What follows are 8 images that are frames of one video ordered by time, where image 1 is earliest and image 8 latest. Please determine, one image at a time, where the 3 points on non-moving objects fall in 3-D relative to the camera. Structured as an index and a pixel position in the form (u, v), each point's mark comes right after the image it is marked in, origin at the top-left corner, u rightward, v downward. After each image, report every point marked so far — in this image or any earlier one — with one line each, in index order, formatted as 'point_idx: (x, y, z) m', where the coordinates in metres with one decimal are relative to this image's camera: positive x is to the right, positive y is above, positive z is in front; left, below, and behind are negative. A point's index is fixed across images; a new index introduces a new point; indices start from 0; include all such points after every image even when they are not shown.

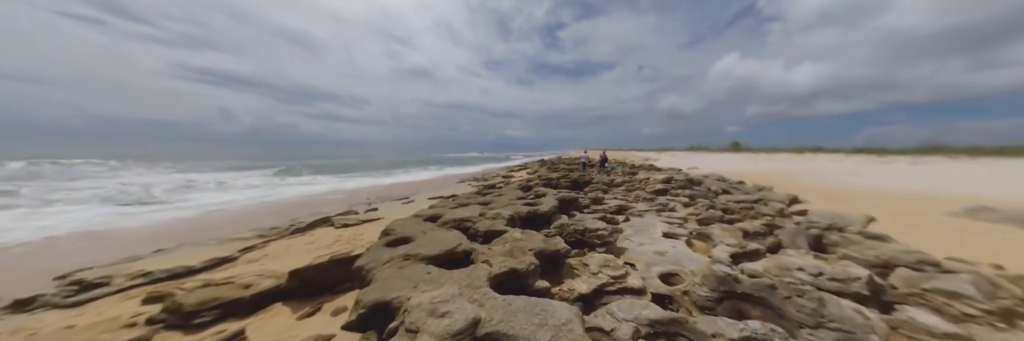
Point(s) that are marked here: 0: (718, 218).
0: (+4.6, -1.0, +5.3) m
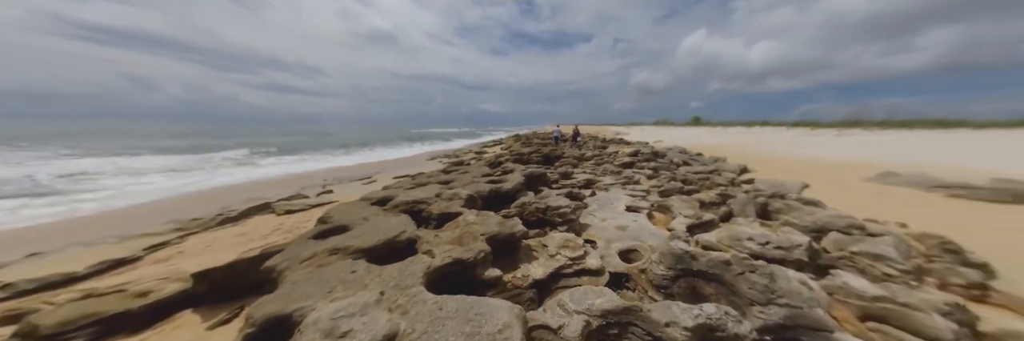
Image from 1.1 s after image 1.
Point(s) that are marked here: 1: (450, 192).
0: (+3.8, -0.4, +5.5) m
1: (-1.1, -0.4, +4.1) m
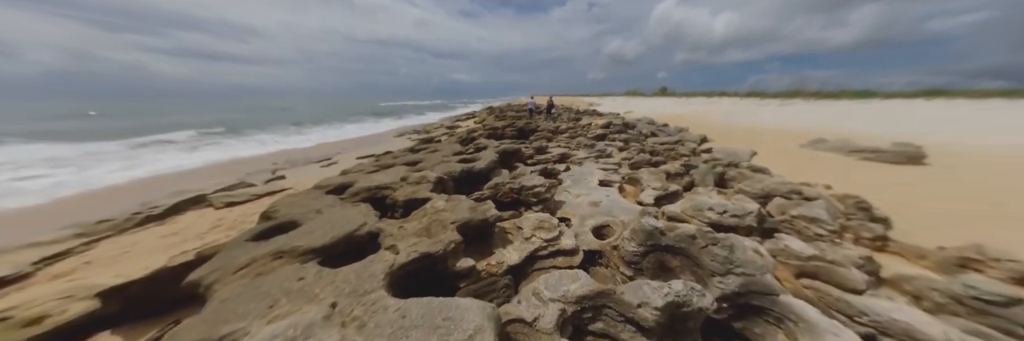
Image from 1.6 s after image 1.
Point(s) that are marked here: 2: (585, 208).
0: (+3.2, +0.2, +5.6) m
1: (-1.6, -0.1, +3.8) m
2: (+1.1, -0.6, +3.5) m
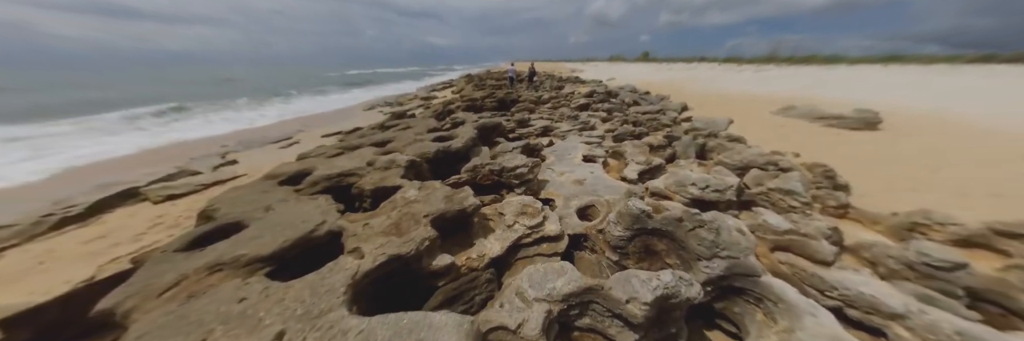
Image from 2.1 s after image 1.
0: (+2.8, +0.9, +5.5) m
1: (-1.9, +0.2, +3.4) m
2: (+0.8, -0.3, +3.4) m
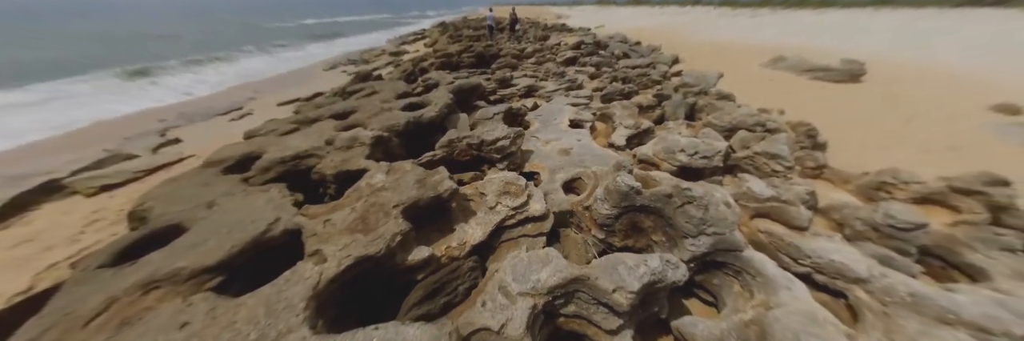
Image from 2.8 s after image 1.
0: (+2.4, +1.7, +5.2) m
1: (-2.1, +0.5, +3.0) m
2: (+0.6, +0.1, +3.2) m
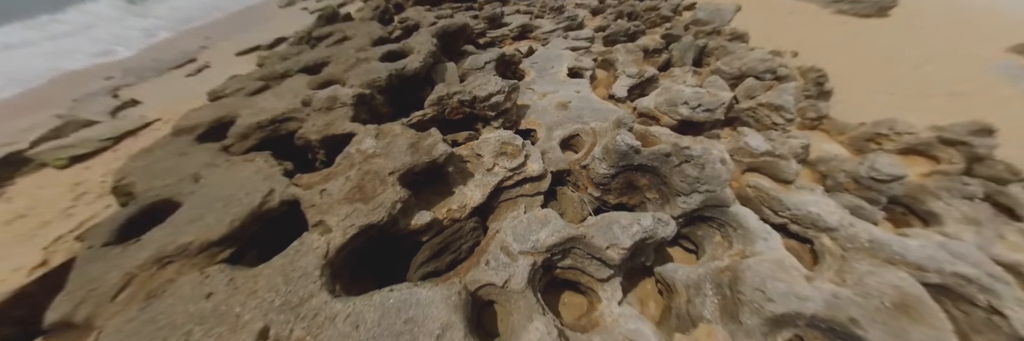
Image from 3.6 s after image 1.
0: (+2.2, +2.7, +4.8) m
1: (-2.2, +0.9, +2.8) m
2: (+0.5, +0.7, +3.1) m
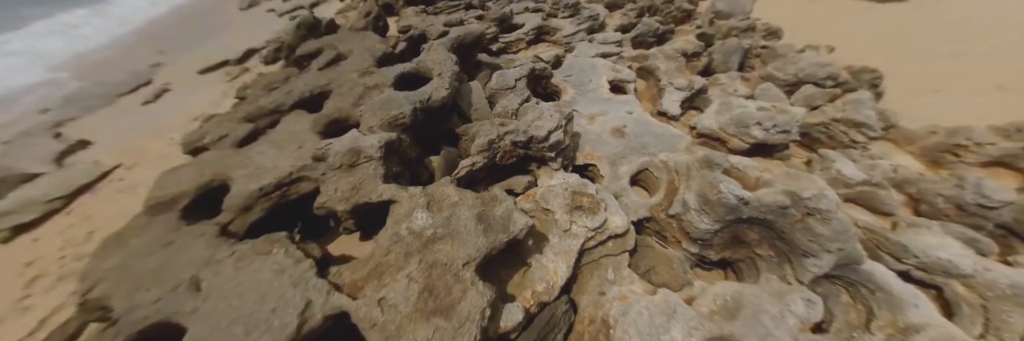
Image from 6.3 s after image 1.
0: (+2.5, +2.5, +4.4) m
1: (-1.6, +0.3, +2.3) m
2: (+1.1, +0.3, +2.7) m
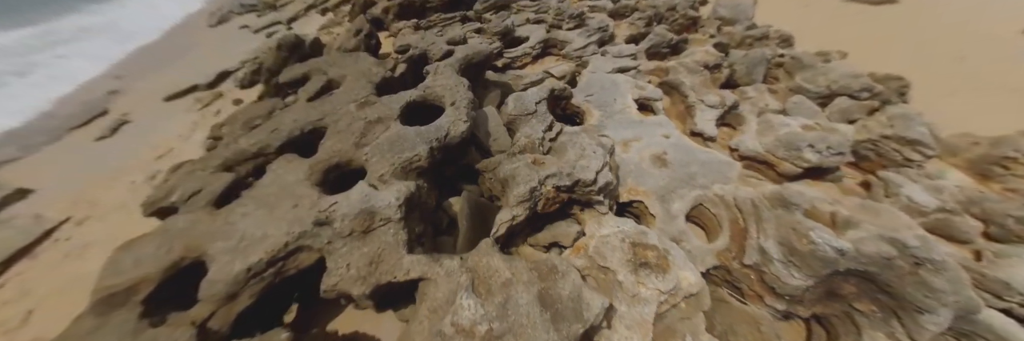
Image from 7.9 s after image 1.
0: (+2.6, +2.2, +4.2) m
1: (-1.2, -0.2, +1.8) m
2: (+1.4, 0.0, +2.4) m
